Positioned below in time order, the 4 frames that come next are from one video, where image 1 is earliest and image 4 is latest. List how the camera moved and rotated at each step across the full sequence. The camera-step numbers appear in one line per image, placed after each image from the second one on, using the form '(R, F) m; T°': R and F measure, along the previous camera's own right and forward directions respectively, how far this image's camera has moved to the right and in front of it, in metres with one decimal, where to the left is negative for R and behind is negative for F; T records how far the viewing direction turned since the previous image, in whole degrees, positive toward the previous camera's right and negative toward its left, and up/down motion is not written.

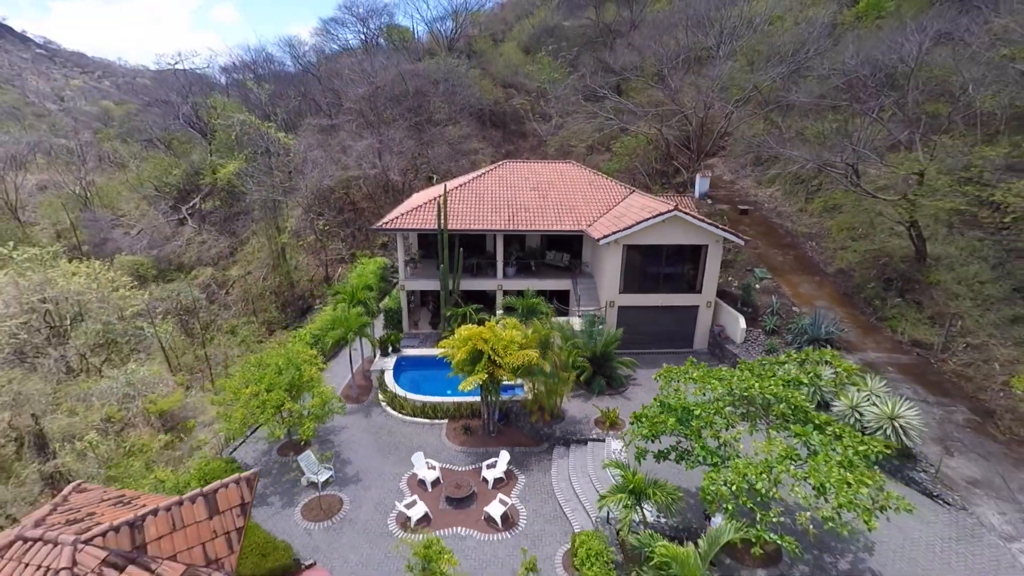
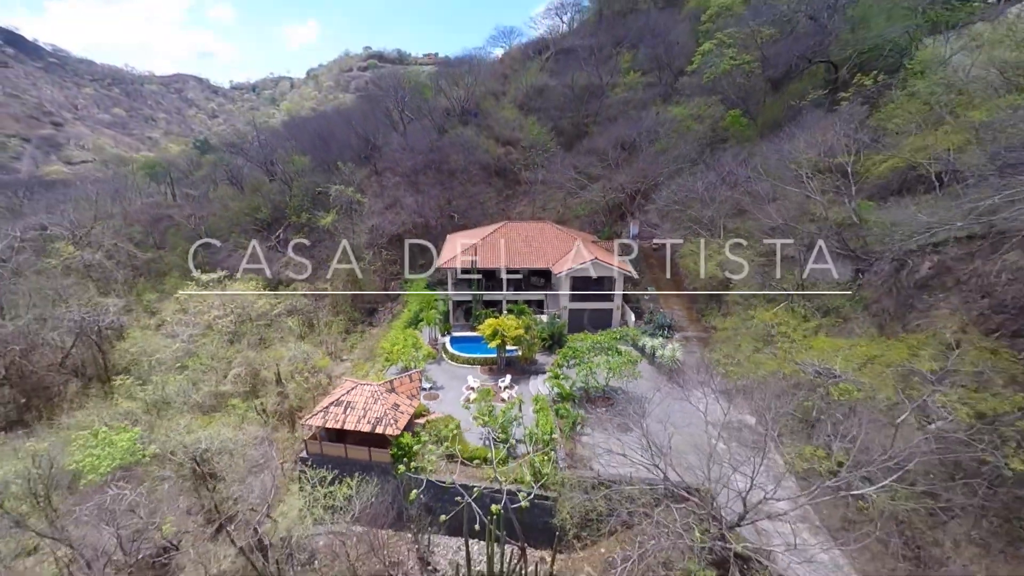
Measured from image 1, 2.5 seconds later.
(0.0, -9.9) m; 0°
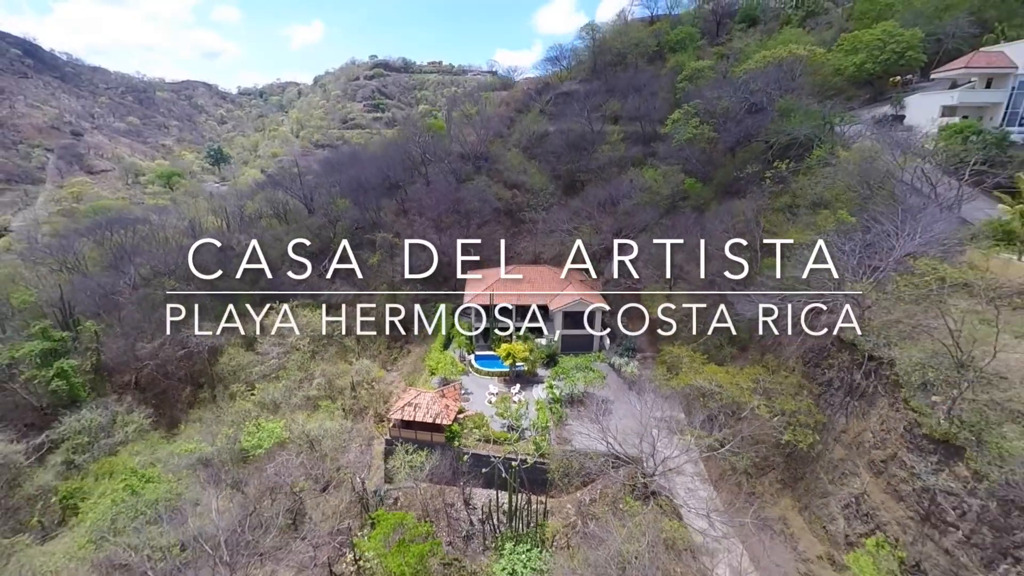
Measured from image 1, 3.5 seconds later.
(-0.4, -7.7) m; 0°
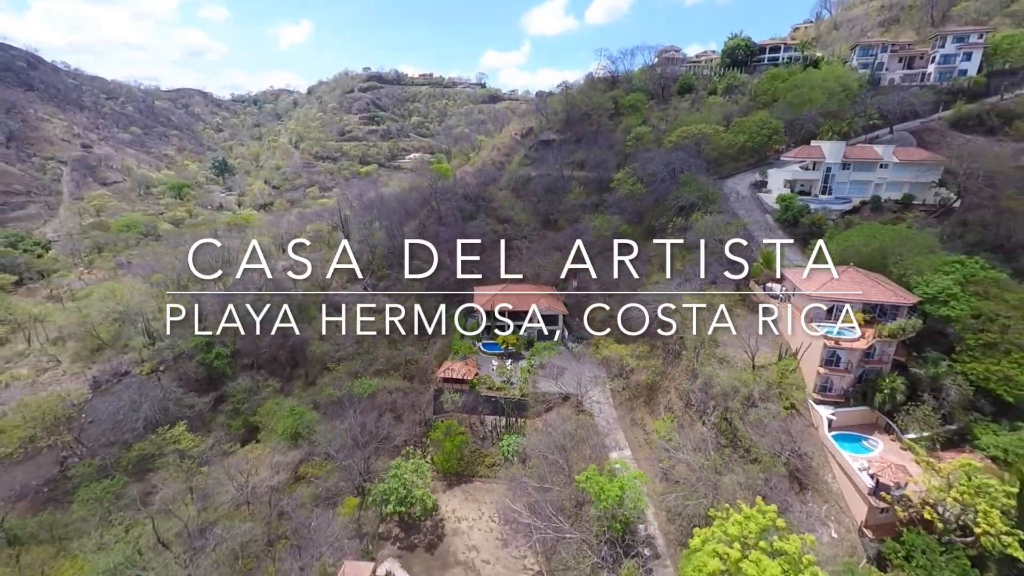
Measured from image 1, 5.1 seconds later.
(-0.5, -16.3) m; +1°
